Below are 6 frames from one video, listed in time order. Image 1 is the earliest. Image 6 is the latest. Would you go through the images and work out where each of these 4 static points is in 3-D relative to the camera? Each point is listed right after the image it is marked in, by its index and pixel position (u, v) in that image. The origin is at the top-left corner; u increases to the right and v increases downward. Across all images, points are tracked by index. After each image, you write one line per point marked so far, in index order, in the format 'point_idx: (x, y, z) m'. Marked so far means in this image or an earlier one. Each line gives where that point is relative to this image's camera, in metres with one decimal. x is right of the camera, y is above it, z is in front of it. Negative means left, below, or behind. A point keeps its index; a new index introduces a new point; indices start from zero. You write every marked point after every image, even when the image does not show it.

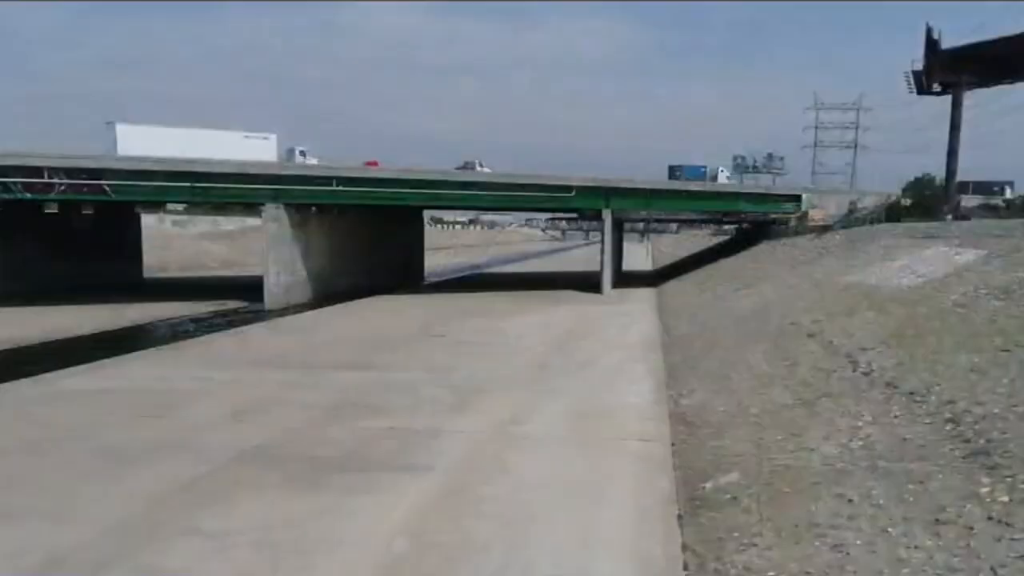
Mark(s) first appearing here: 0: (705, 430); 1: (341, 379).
0: (+2.8, -2.0, +12.4) m
1: (-3.3, -1.8, +16.9) m
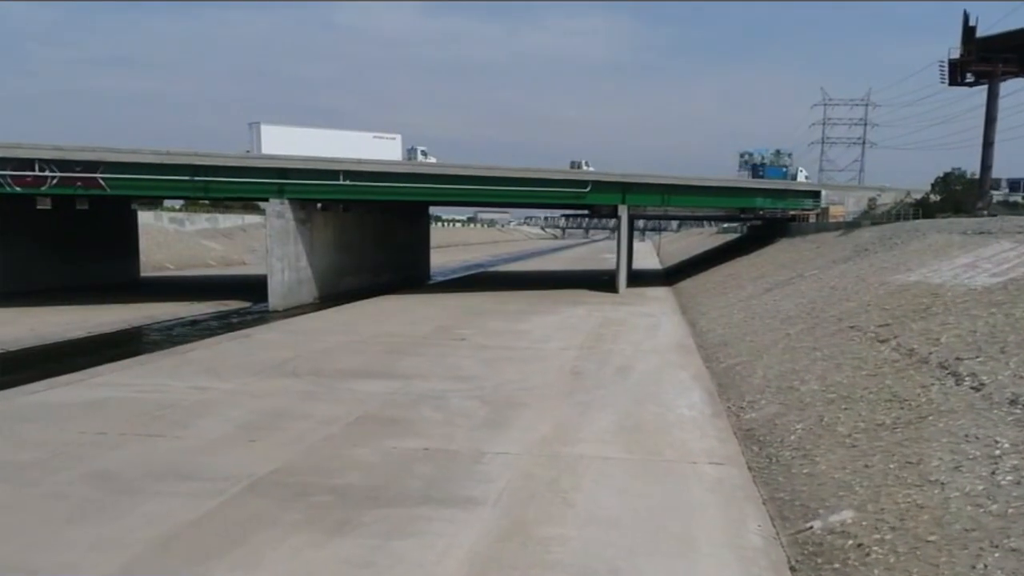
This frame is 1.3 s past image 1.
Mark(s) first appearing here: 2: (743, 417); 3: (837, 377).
0: (+3.5, -2.0, +10.8) m
1: (-2.7, -1.8, +15.3) m
2: (+3.5, -2.0, +13.3) m
3: (+5.0, -1.4, +13.4) m
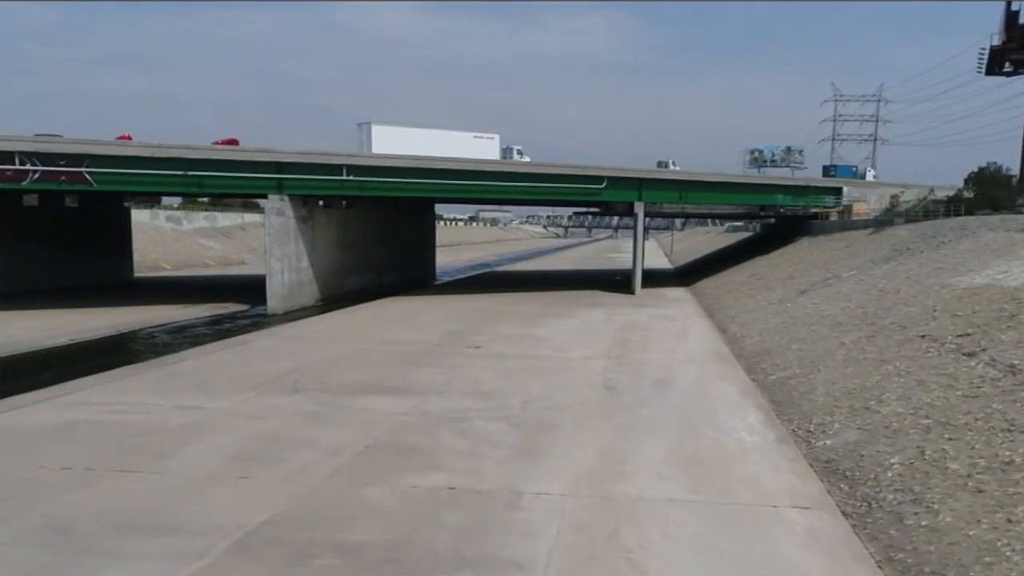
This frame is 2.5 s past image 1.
0: (+3.9, -2.1, +8.9) m
1: (-2.2, -1.9, +13.5) m
2: (+4.0, -2.1, +11.4) m
3: (+5.5, -1.5, +11.6) m
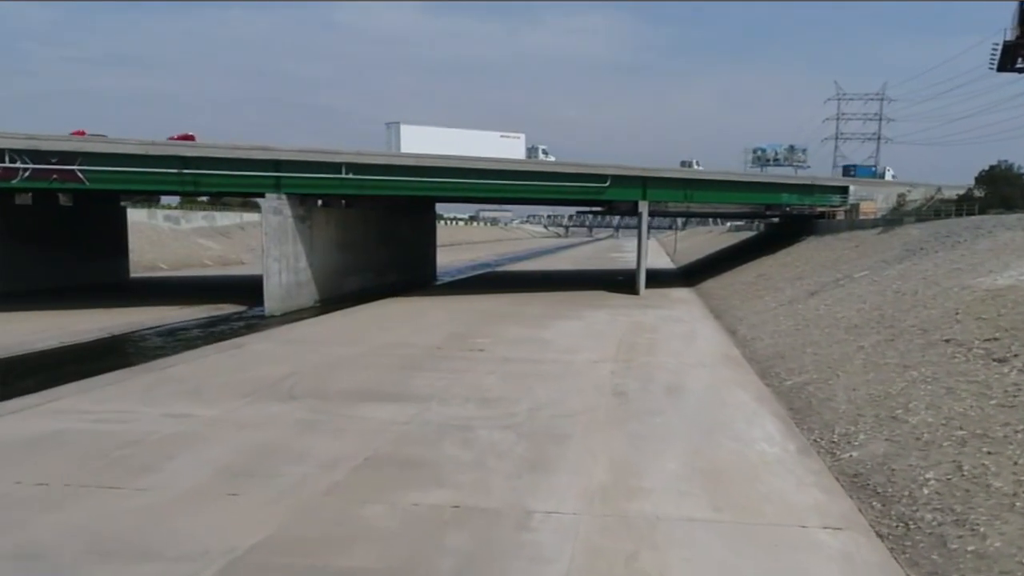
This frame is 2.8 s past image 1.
0: (+4.0, -2.2, +8.3) m
1: (-2.1, -1.9, +12.8) m
2: (+4.1, -2.1, +10.8) m
3: (+5.6, -1.5, +10.9) m
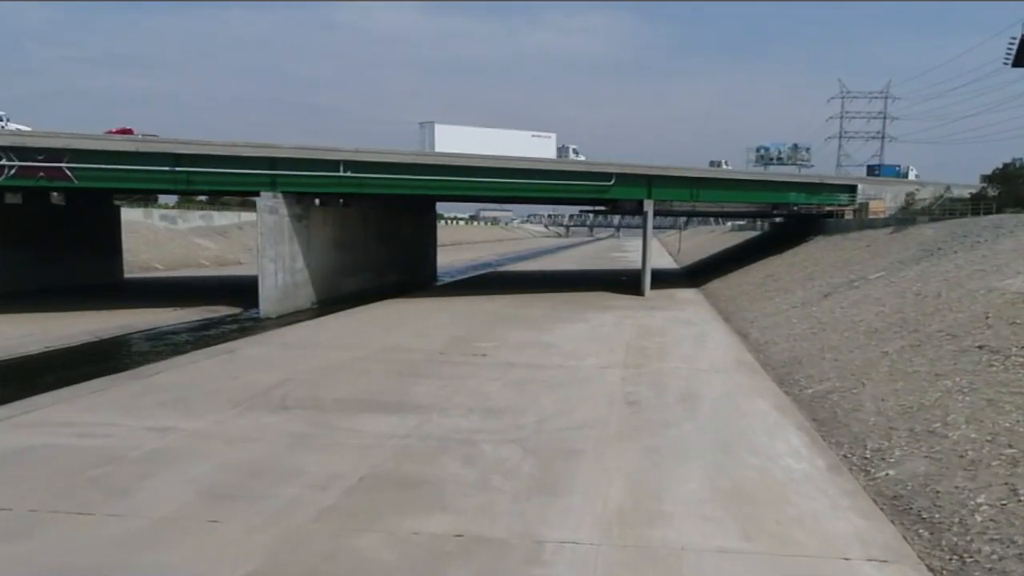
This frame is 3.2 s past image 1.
0: (+4.1, -2.2, +7.5) m
1: (-2.0, -1.9, +12.0) m
2: (+4.2, -2.1, +9.9) m
3: (+5.7, -1.5, +10.1) m
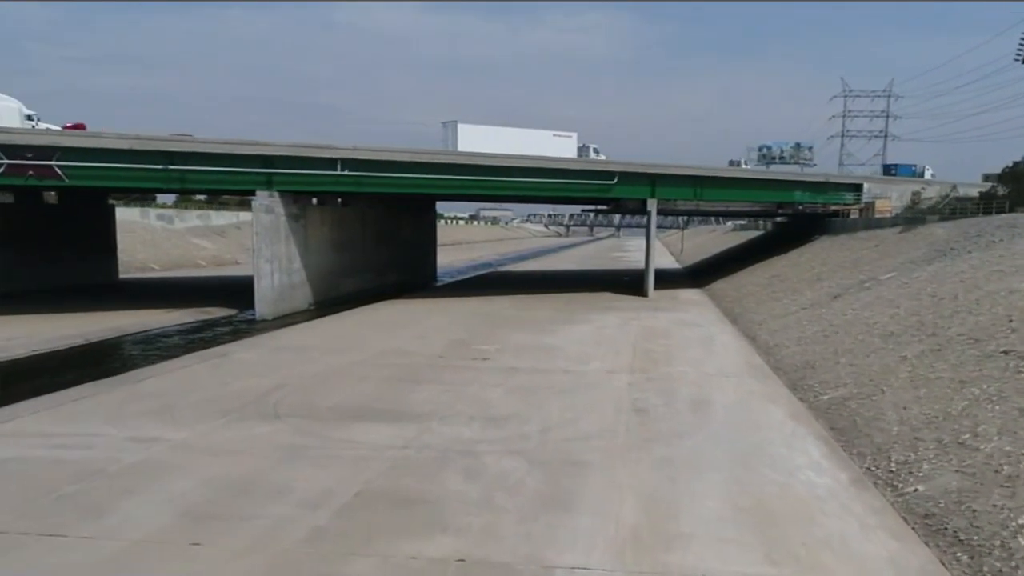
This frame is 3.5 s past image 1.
0: (+4.1, -2.3, +6.9) m
1: (-2.0, -2.0, +11.4) m
2: (+4.2, -2.2, +9.3) m
3: (+5.7, -1.6, +9.5) m
